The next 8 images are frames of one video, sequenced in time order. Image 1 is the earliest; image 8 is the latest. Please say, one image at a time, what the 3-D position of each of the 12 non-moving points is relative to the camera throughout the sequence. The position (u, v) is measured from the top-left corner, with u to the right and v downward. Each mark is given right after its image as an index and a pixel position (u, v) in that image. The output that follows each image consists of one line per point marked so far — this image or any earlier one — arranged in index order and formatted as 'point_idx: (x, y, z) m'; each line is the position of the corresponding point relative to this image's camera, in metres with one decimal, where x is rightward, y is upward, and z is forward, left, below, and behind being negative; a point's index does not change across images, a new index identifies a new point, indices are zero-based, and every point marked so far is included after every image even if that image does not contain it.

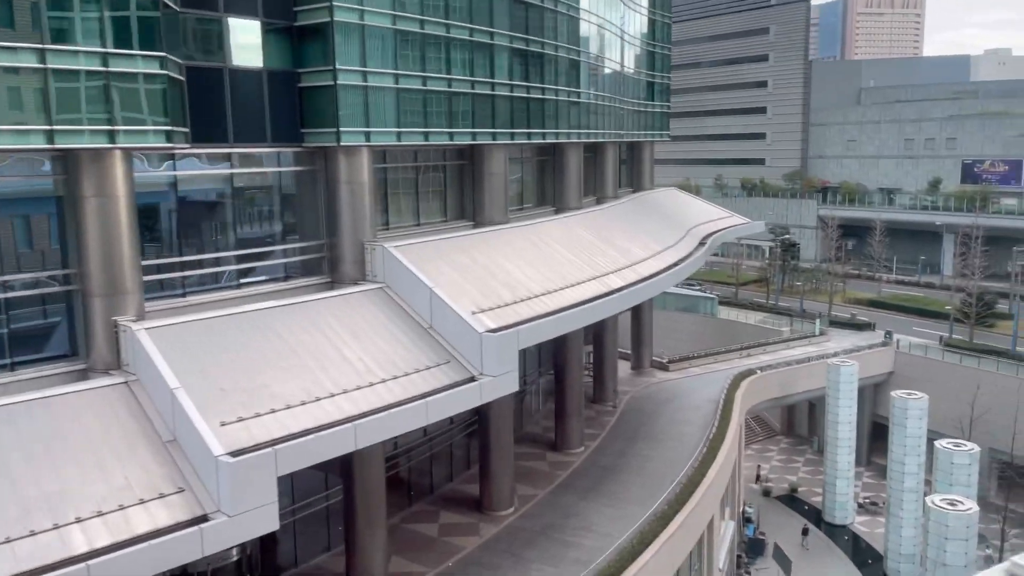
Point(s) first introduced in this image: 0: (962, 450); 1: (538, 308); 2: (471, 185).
0: (+10.3, -3.7, +19.0) m
1: (+0.4, -0.3, +14.2) m
2: (-0.9, +2.2, +17.8) m
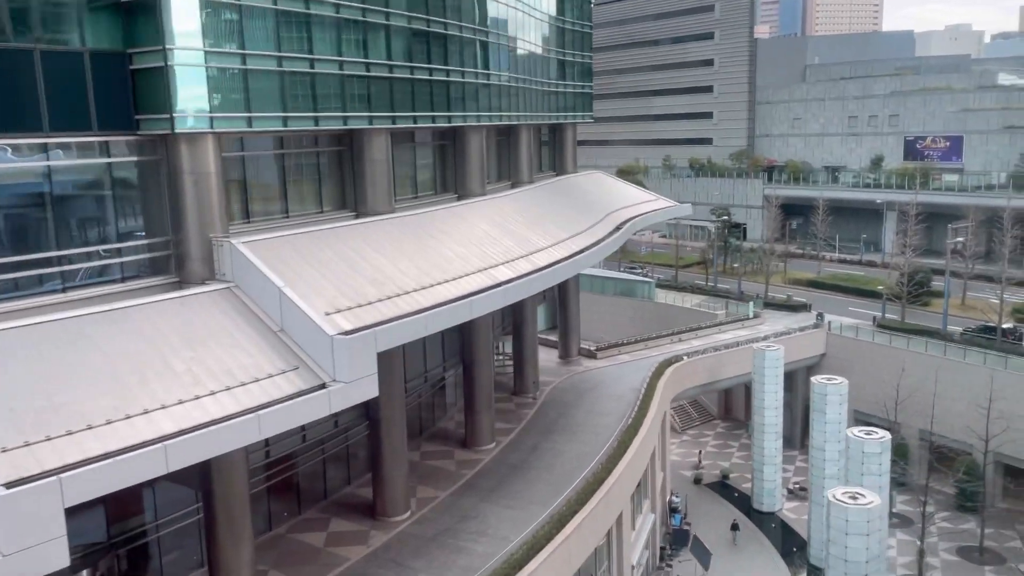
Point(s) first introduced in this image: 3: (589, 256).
0: (+8.0, -3.3, +18.4) m
1: (-1.7, -0.3, +13.2) m
2: (-3.2, +2.3, +16.7) m
3: (+1.9, +0.8, +19.1) m
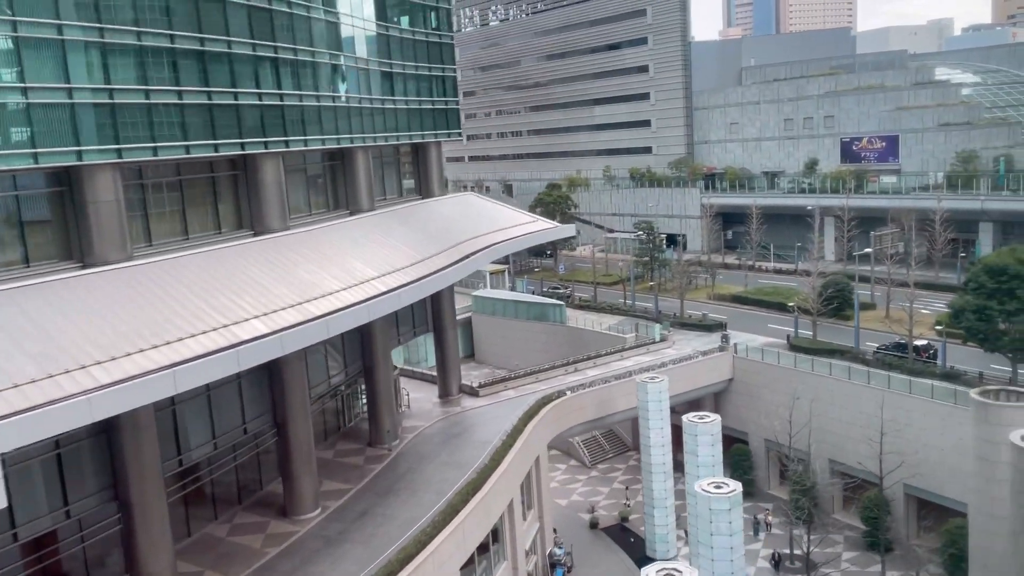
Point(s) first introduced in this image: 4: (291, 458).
0: (+4.1, -4.0, +16.0) m
1: (-5.7, -1.3, +10.7) m
2: (-7.4, +1.2, +14.3) m
3: (-2.3, -0.1, +16.7) m
4: (-4.9, -3.8, +18.5) m
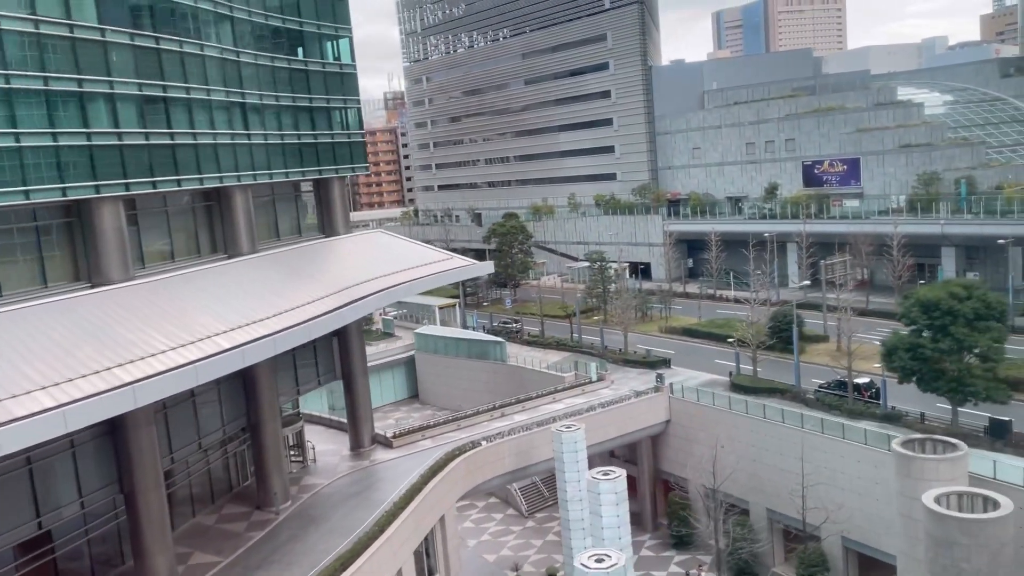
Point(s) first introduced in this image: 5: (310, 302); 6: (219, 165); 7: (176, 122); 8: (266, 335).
0: (+1.5, -4.9, +14.3) m
1: (-8.3, -2.2, +9.1) m
2: (-10.0, +0.1, +12.7) m
3: (-4.9, -1.2, +15.1) m
4: (-7.5, -4.9, +16.8) m
5: (-4.5, -0.3, +18.7) m
6: (-6.8, +2.9, +19.4) m
7: (-7.3, +3.6, +18.1) m
8: (-4.8, -0.9, +16.1) m
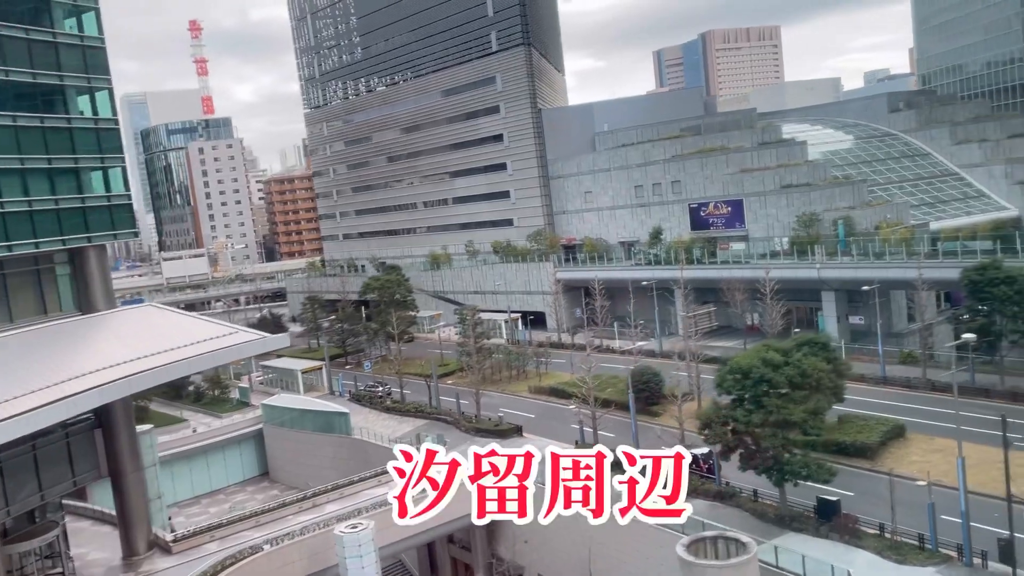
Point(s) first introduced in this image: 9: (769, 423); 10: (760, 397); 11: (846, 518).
0: (-3.3, -6.4, +11.4) m
1: (-13.0, -3.7, +5.8) m
2: (-15.0, -1.6, +9.4) m
3: (-9.9, -2.9, +12.0) m
4: (-12.4, -6.8, +13.4) m
5: (-9.7, -2.2, +15.7) m
6: (-12.2, +0.9, +16.4) m
7: (-12.6, +1.7, +15.2) m
8: (-9.8, -2.7, +13.1) m
9: (+5.7, -3.0, +18.2) m
10: (+5.6, -2.4, +18.5) m
11: (+7.5, -5.2, +18.5) m
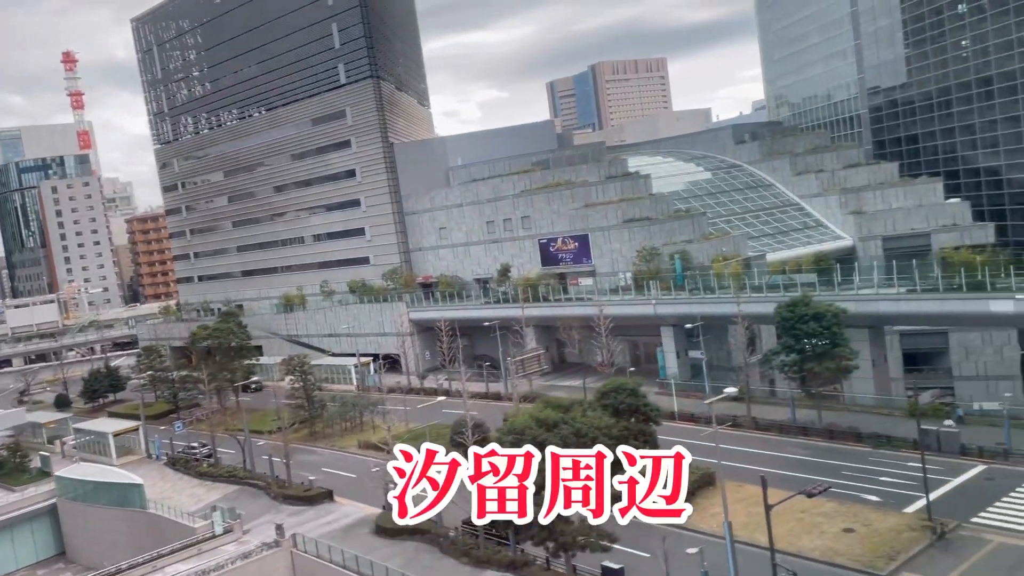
0: (-7.5, -7.5, +8.8) m
1: (-16.5, -4.9, +2.2) m
2: (-19.0, -3.0, +5.7) m
3: (-14.2, -4.3, +8.8) m
4: (-16.7, -8.3, +9.7) m
5: (-14.5, -3.7, +12.5) m
6: (-17.1, -0.7, +13.0) m
7: (-17.4, +0.1, +11.7) m
8: (-14.3, -4.1, +9.9) m
9: (+0.6, -4.1, +16.7) m
10: (+0.5, -3.6, +16.9) m
11: (+2.5, -6.2, +17.1) m
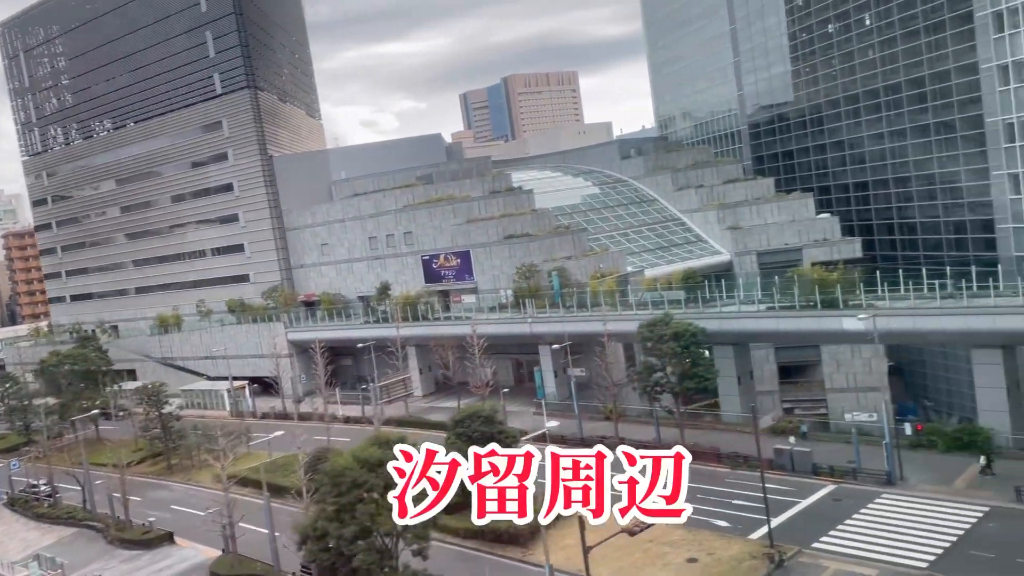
0: (-10.1, -8.0, +6.8) m
1: (-18.5, -5.5, -0.6) m
2: (-21.2, -3.7, +2.6) m
3: (-16.8, -4.9, +6.2) m
4: (-19.4, -8.9, +6.8) m
5: (-17.4, -4.3, +9.9) m
6: (-20.1, -1.4, +10.1) m
7: (-20.3, -0.6, +8.8) m
8: (-17.0, -4.7, +7.3) m
9: (-2.8, -4.7, +15.5) m
10: (-3.0, -4.1, +15.7) m
11: (-1.0, -6.8, +16.1) m
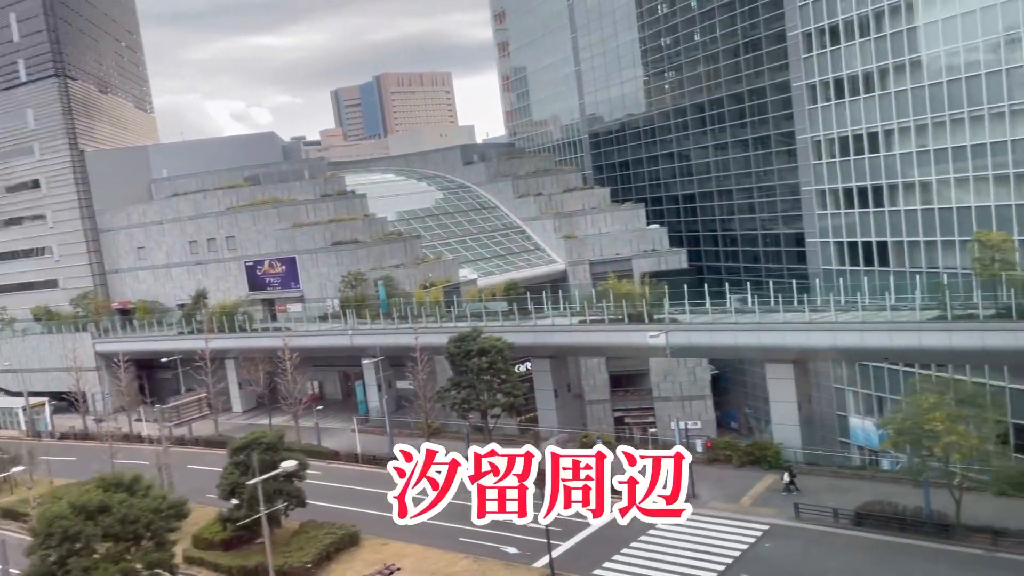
0: (-13.1, -8.4, +3.9) m
1: (-20.3, -5.8, -4.6) m
2: (-23.5, -3.9, -1.9) m
3: (-19.6, -5.2, +2.3) m
4: (-22.3, -9.2, +2.5) m
5: (-20.8, -4.6, +5.8) m
6: (-23.5, -1.7, +5.7) m
7: (-23.5, -0.8, +4.4) m
8: (-19.9, -5.0, +3.3) m
9: (-7.2, -5.0, +13.6) m
10: (-7.4, -4.5, +13.8) m
11: (-5.5, -7.2, +14.4) m
